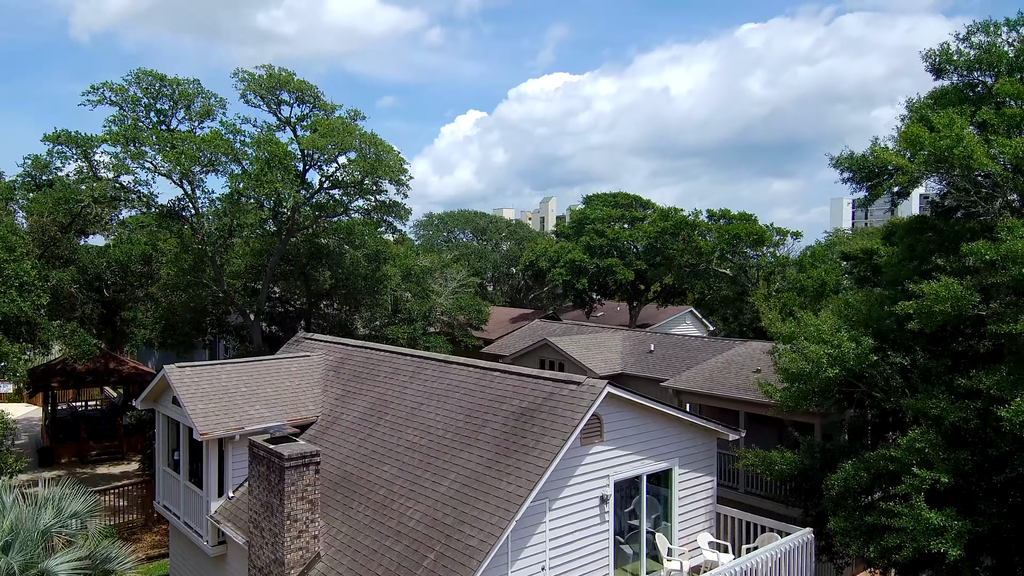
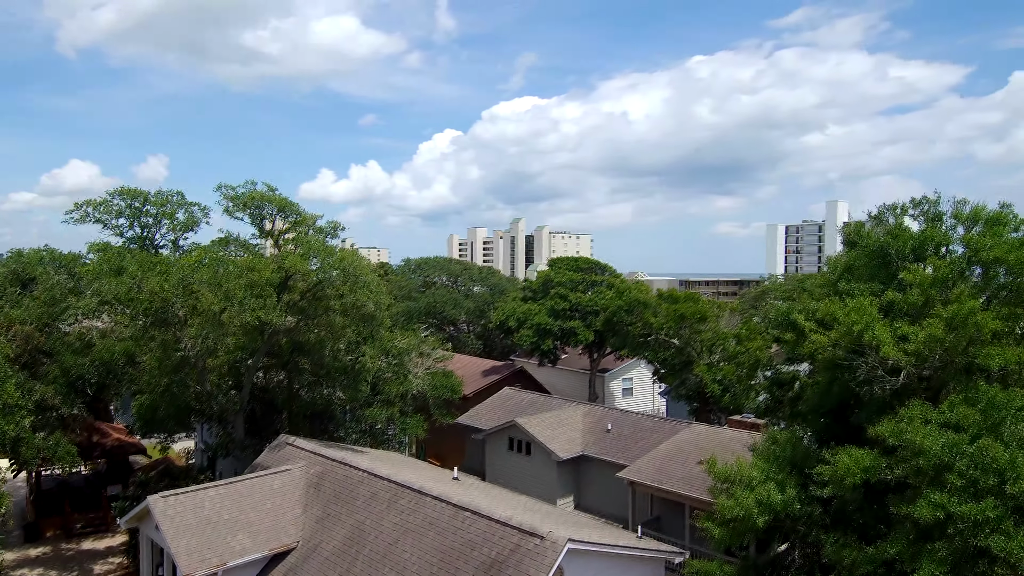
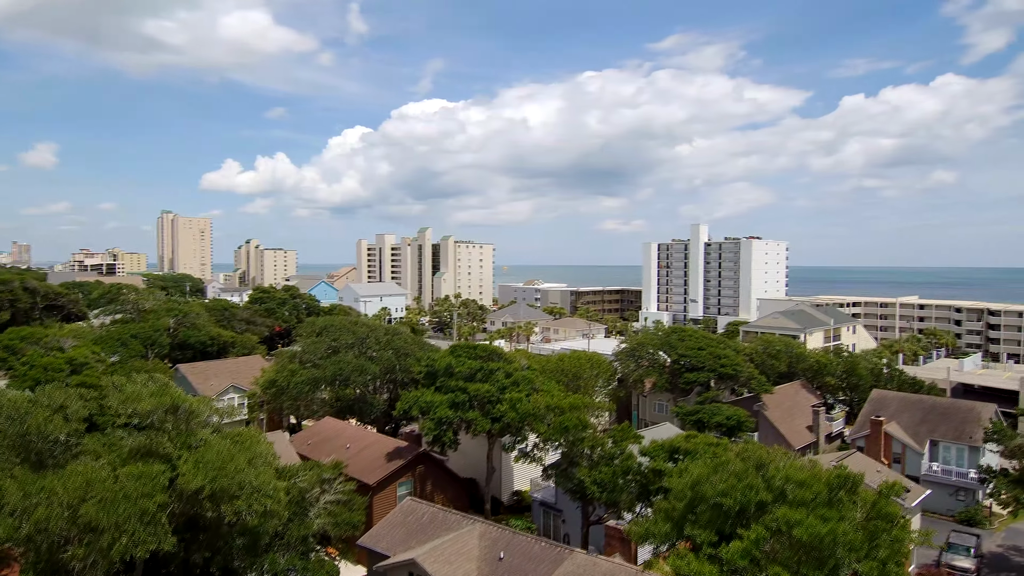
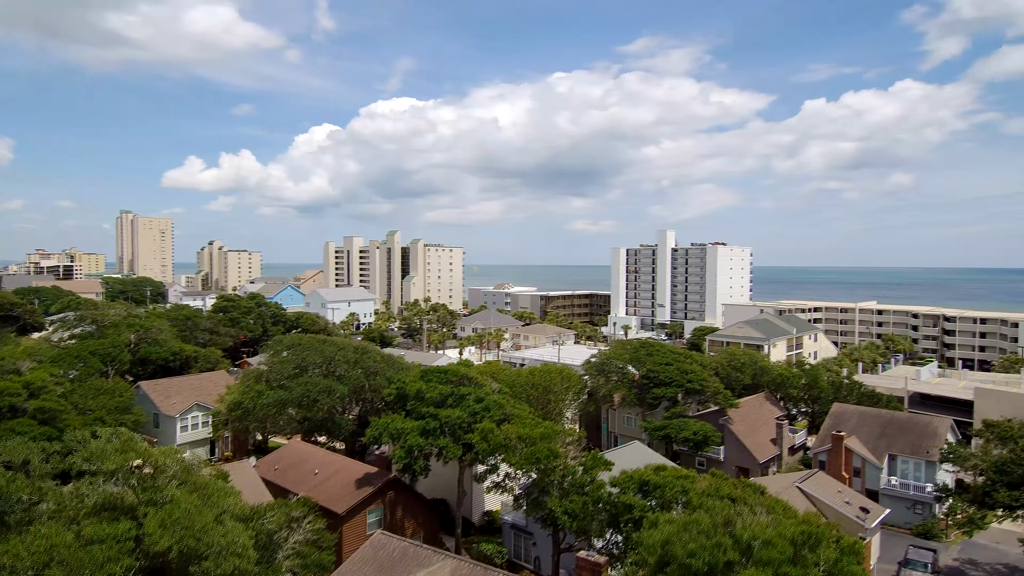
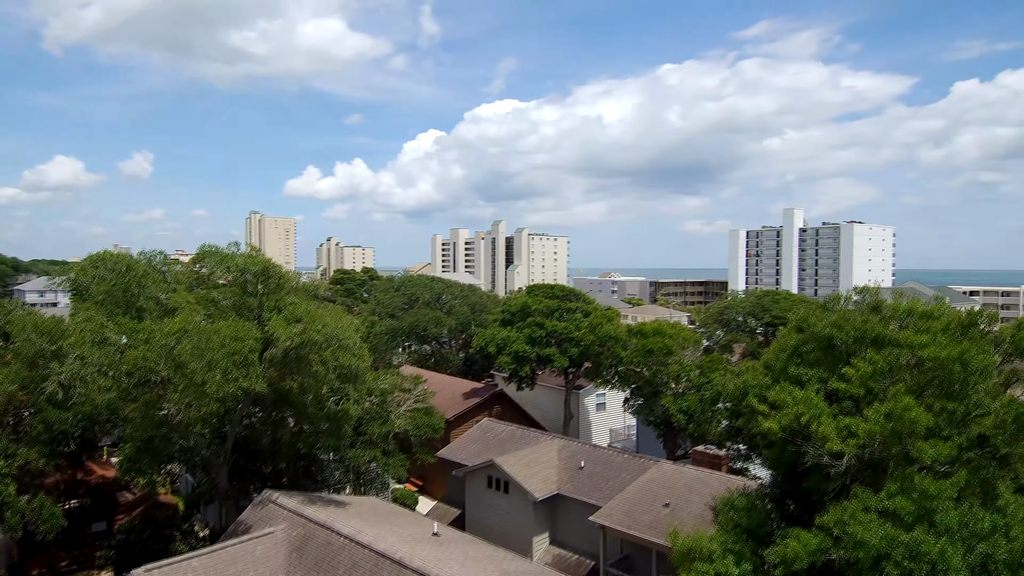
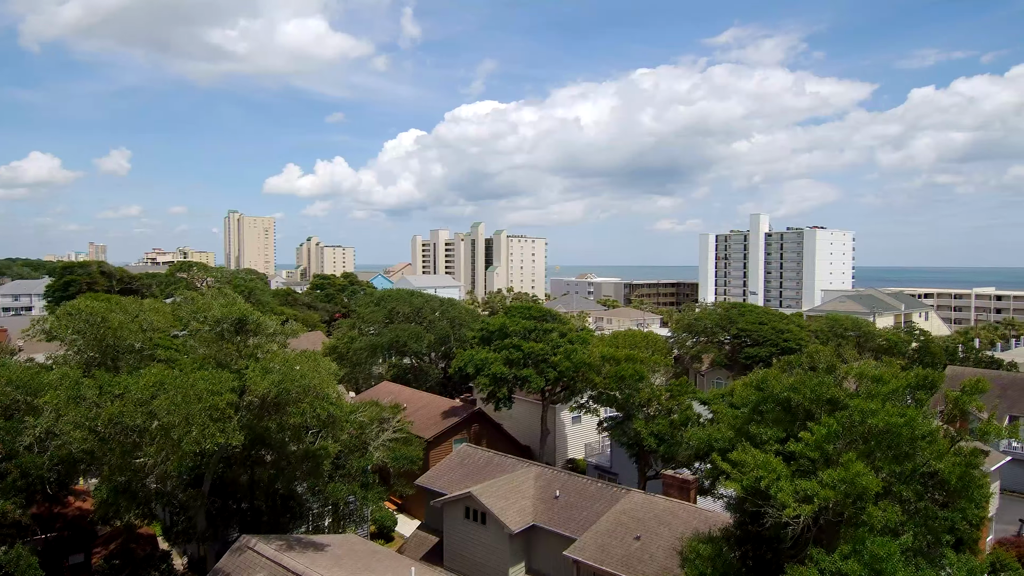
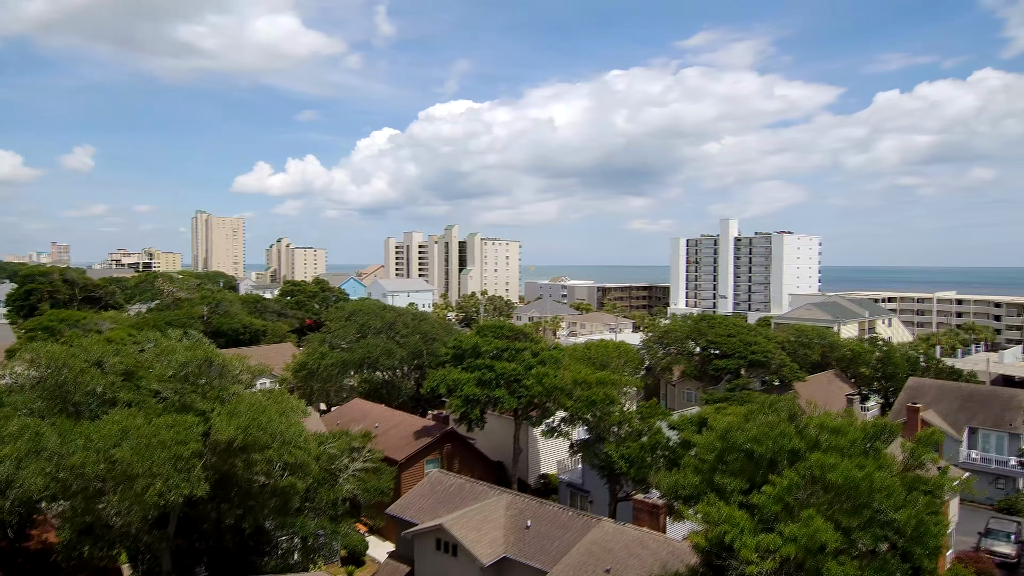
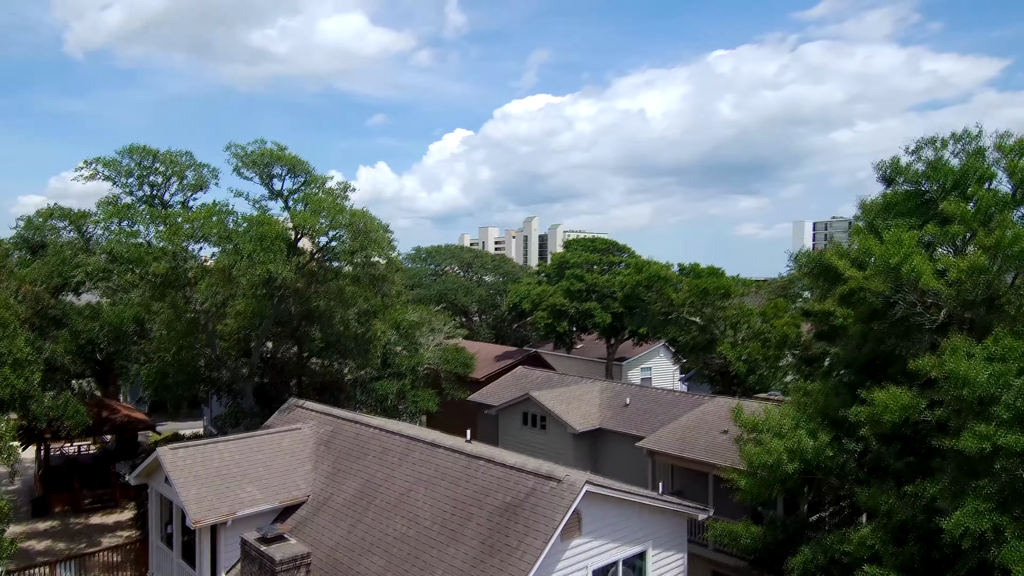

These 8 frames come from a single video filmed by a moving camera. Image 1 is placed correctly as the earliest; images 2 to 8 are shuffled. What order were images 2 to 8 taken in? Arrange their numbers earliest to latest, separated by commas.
8, 2, 5, 6, 7, 3, 4
